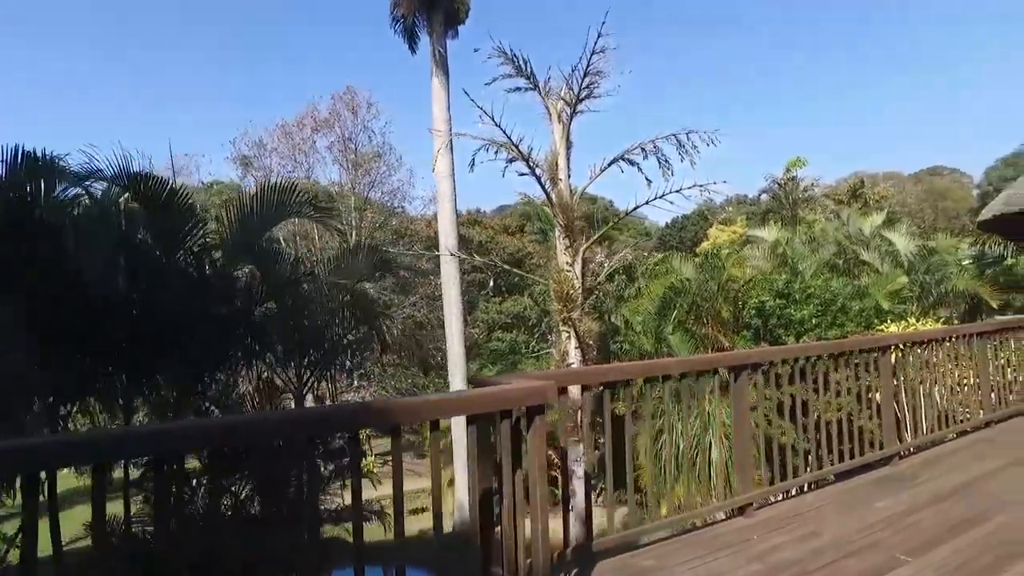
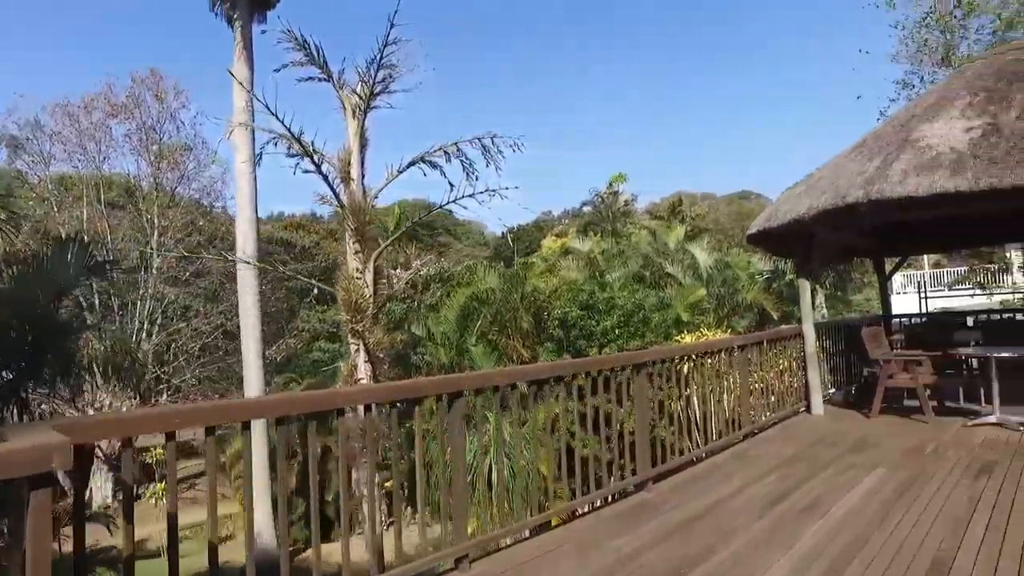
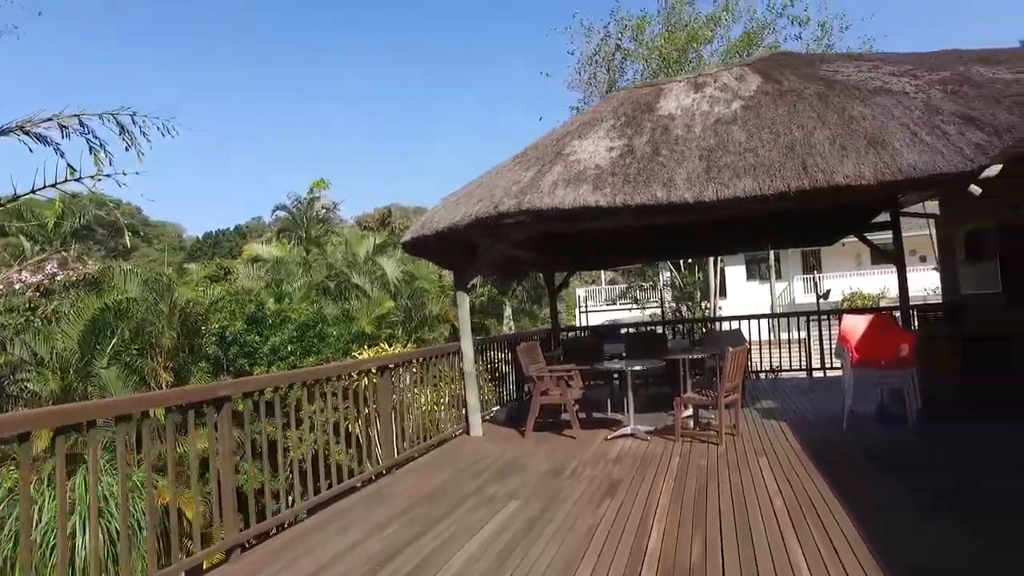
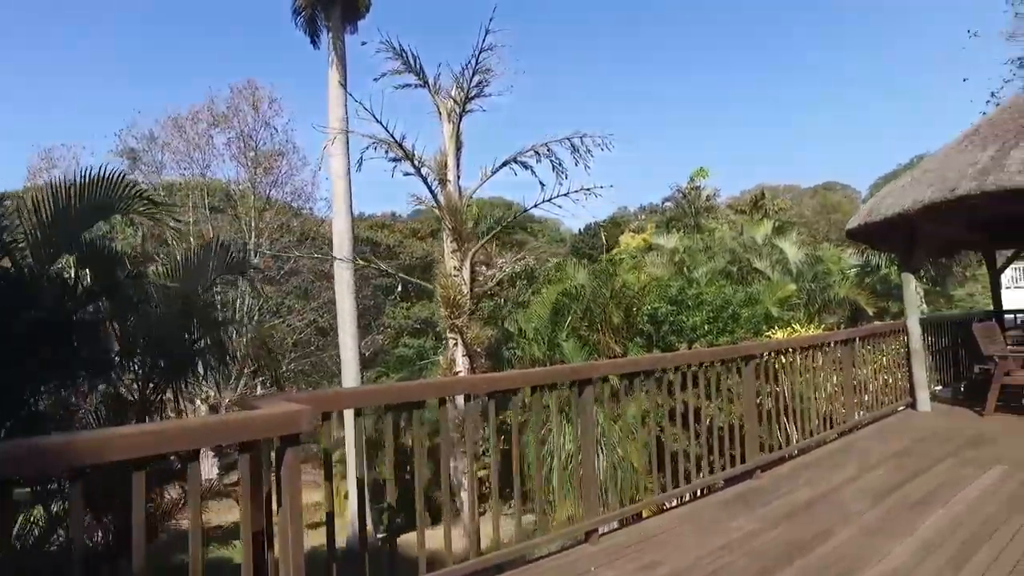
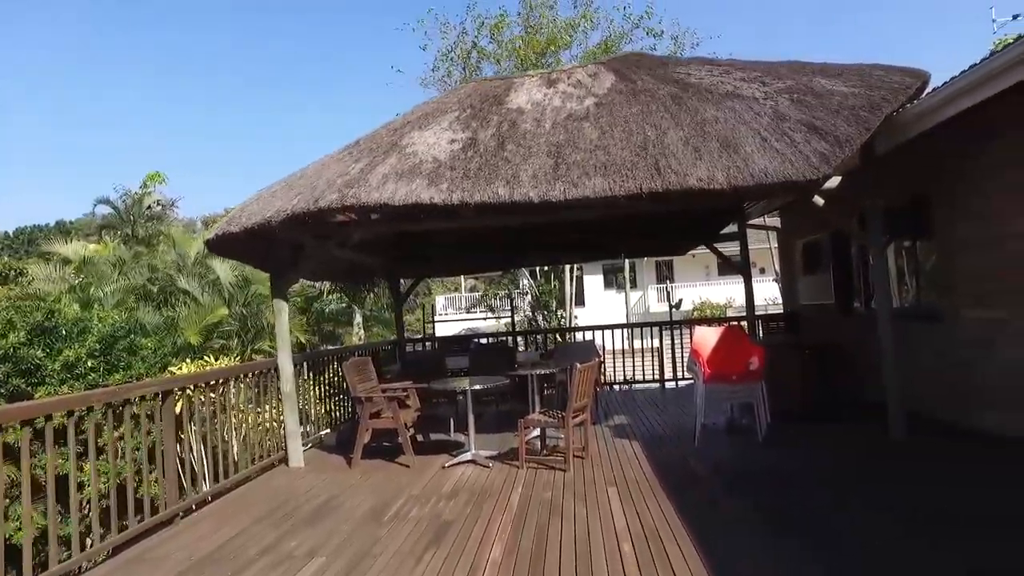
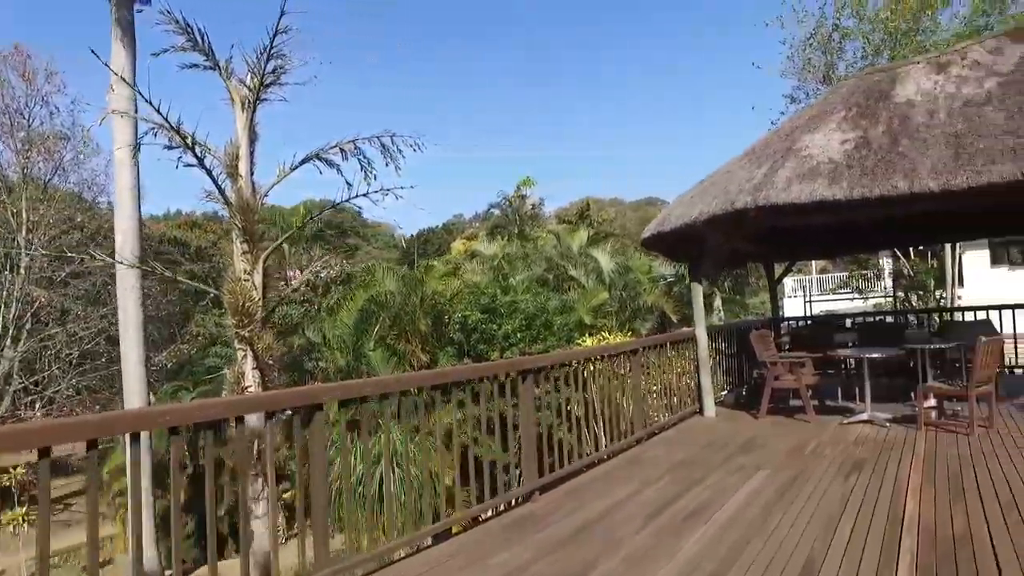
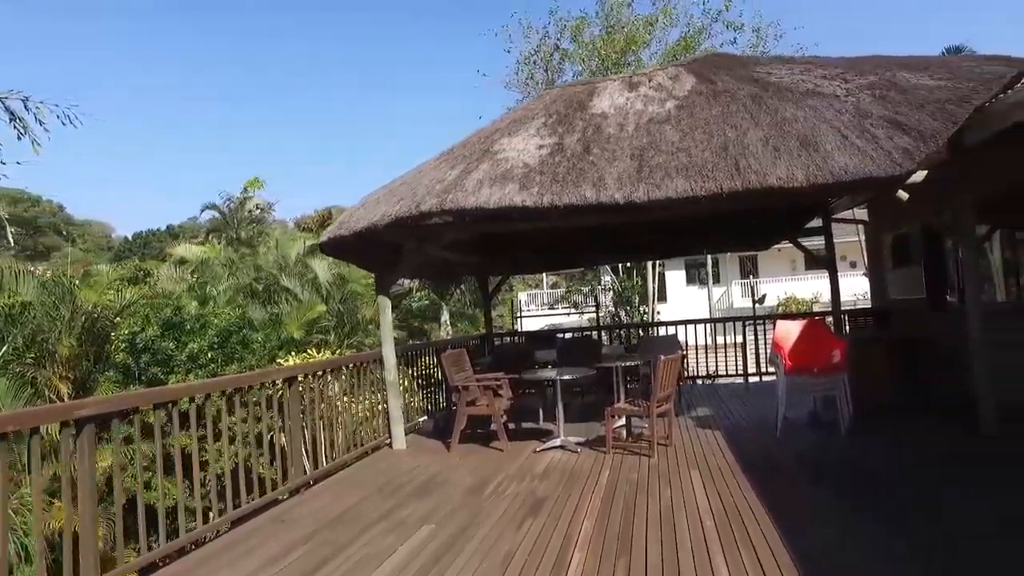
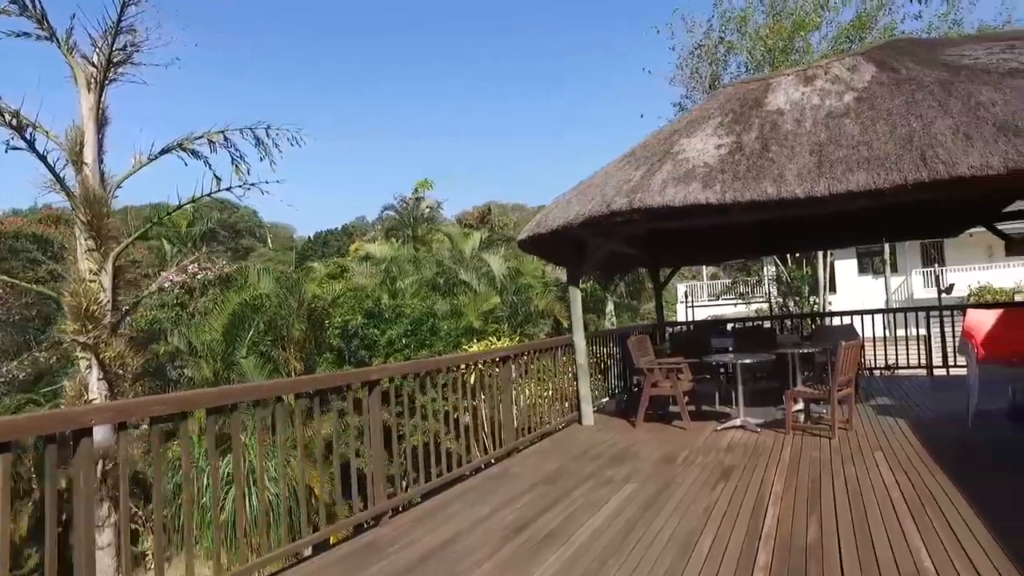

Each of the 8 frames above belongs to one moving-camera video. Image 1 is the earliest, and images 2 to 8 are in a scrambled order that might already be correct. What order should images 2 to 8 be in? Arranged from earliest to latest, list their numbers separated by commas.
4, 2, 6, 8, 3, 7, 5
